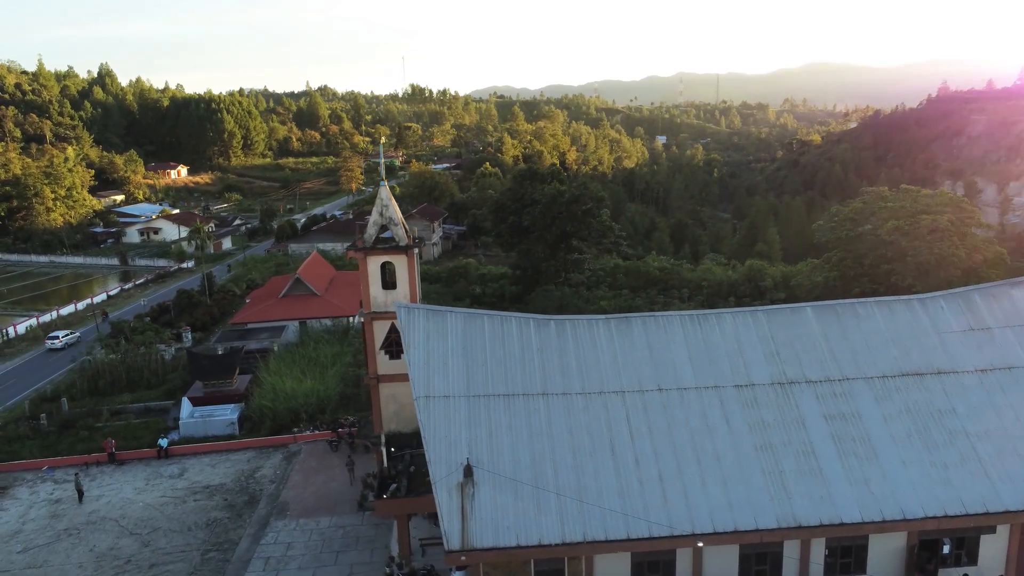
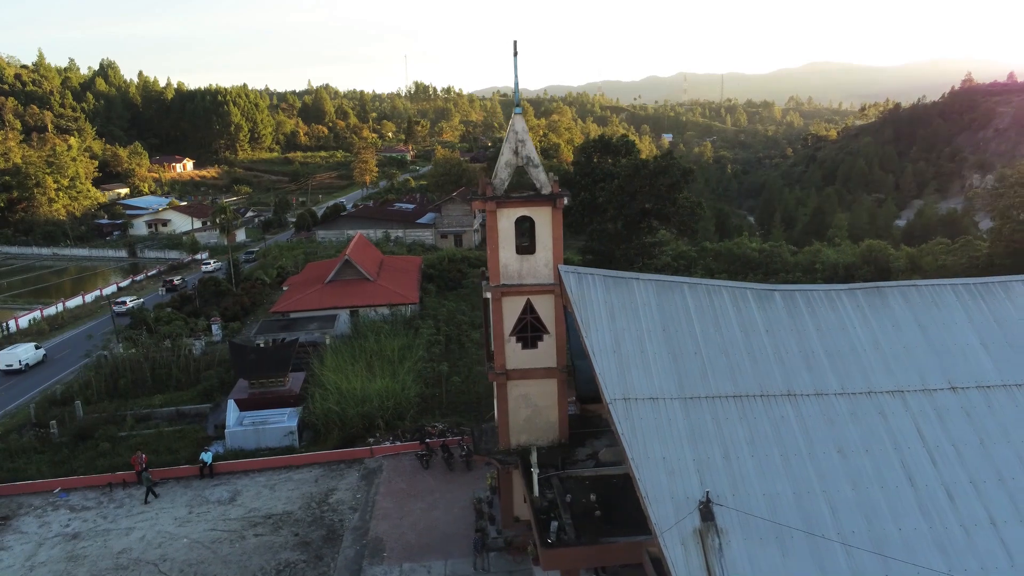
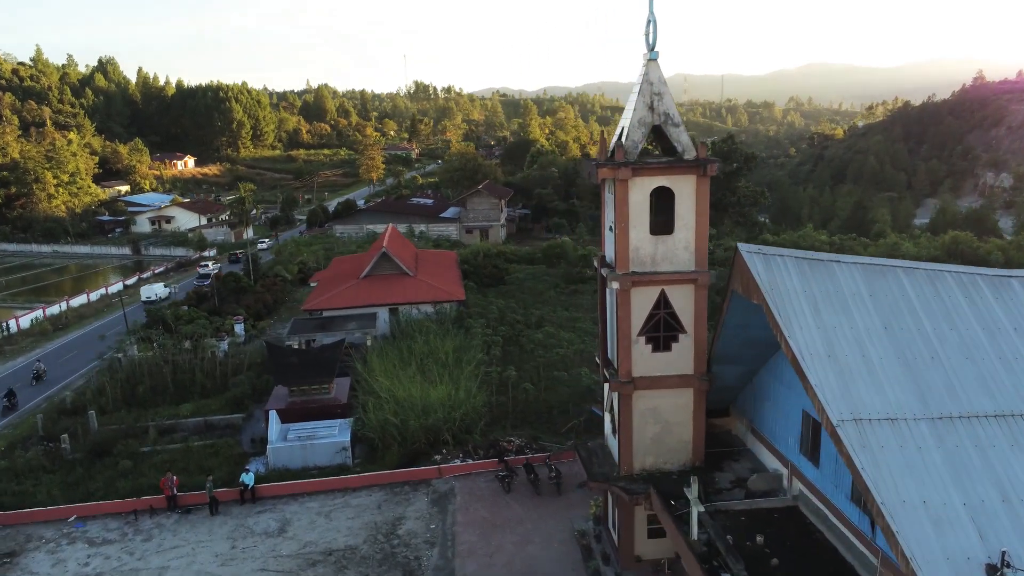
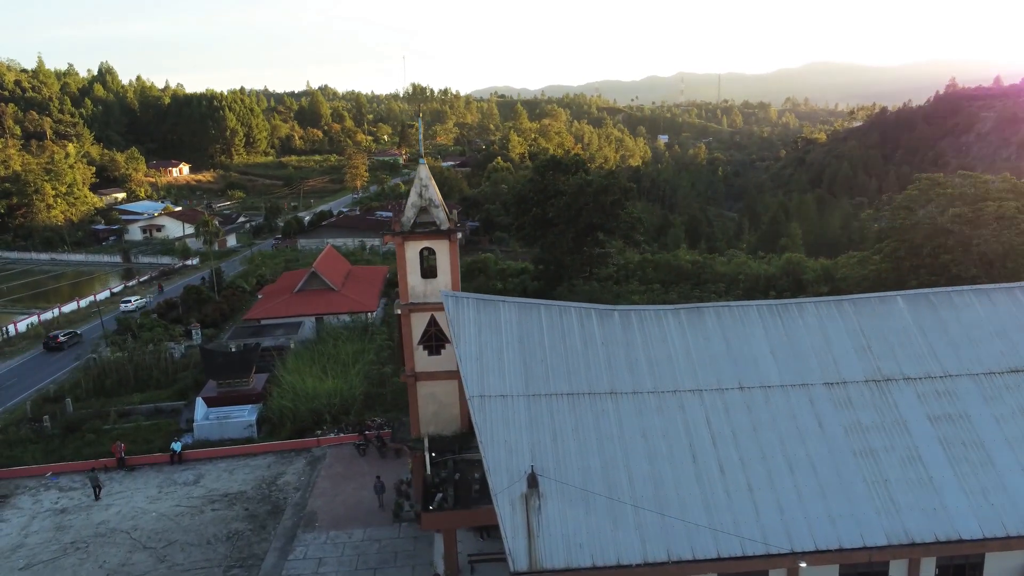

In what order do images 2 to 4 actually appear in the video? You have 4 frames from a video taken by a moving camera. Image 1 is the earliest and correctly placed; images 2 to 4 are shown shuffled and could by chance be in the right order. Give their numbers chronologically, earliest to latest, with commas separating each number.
4, 2, 3
